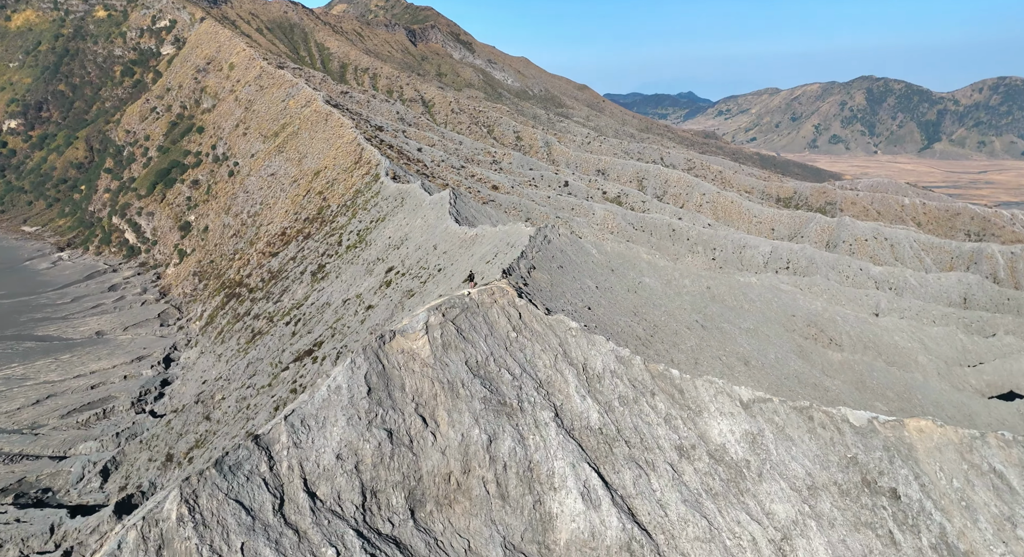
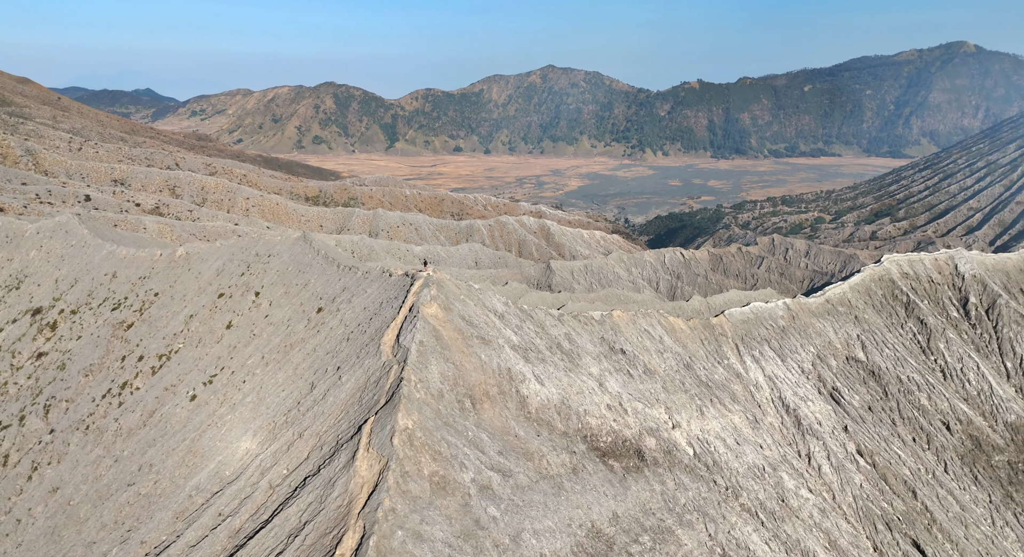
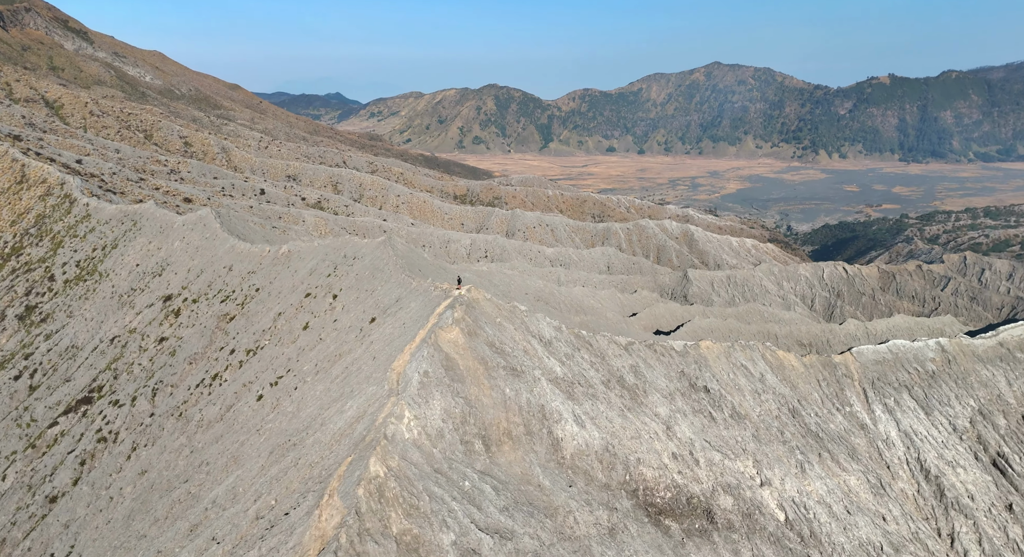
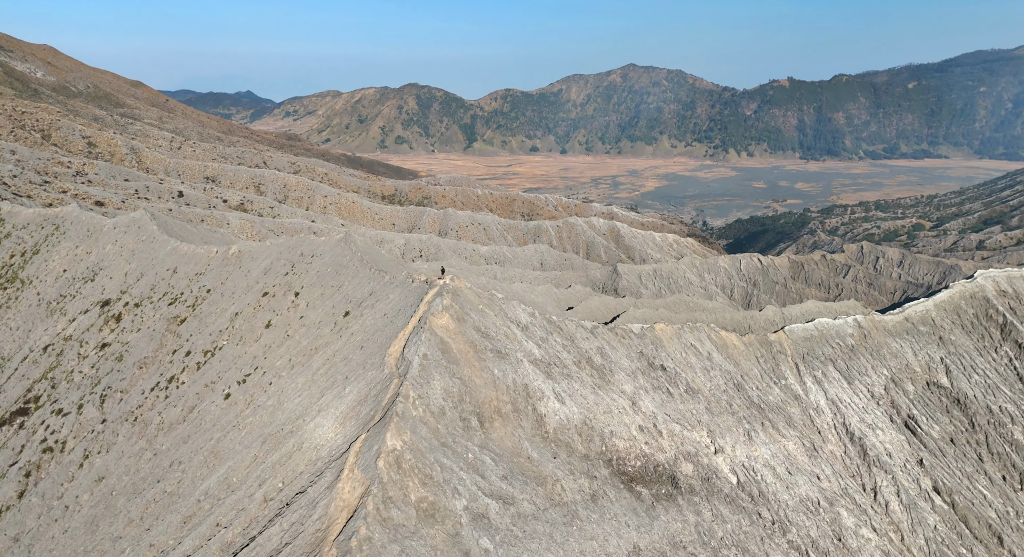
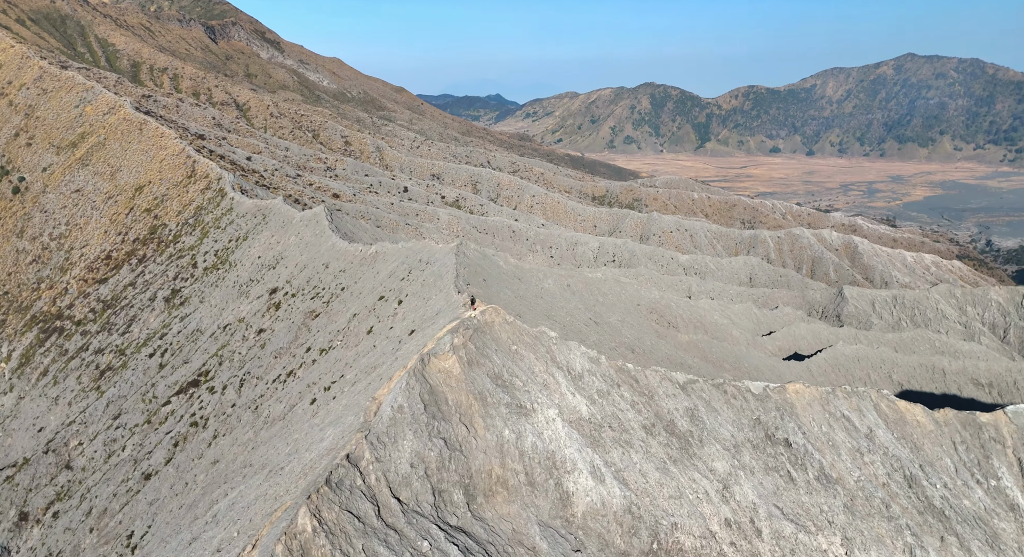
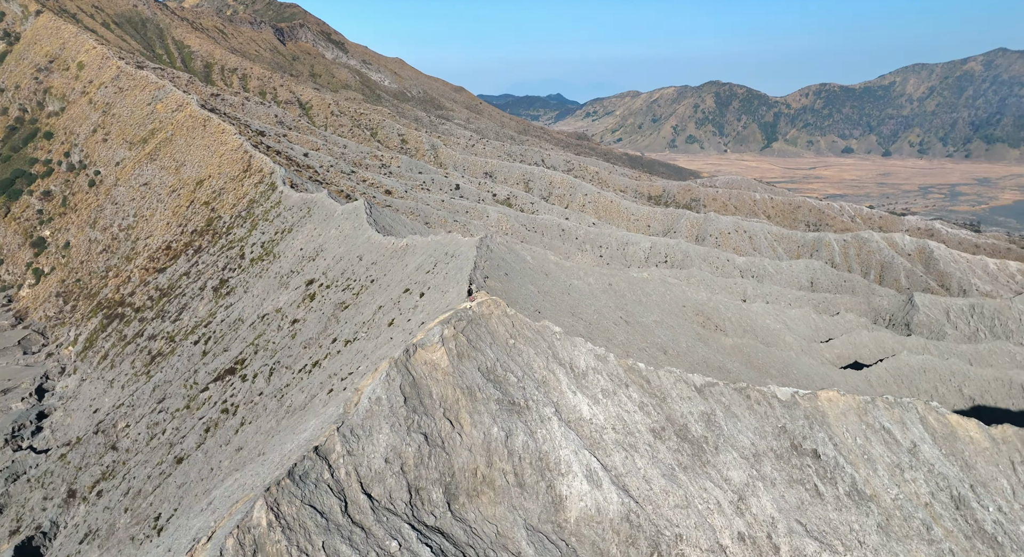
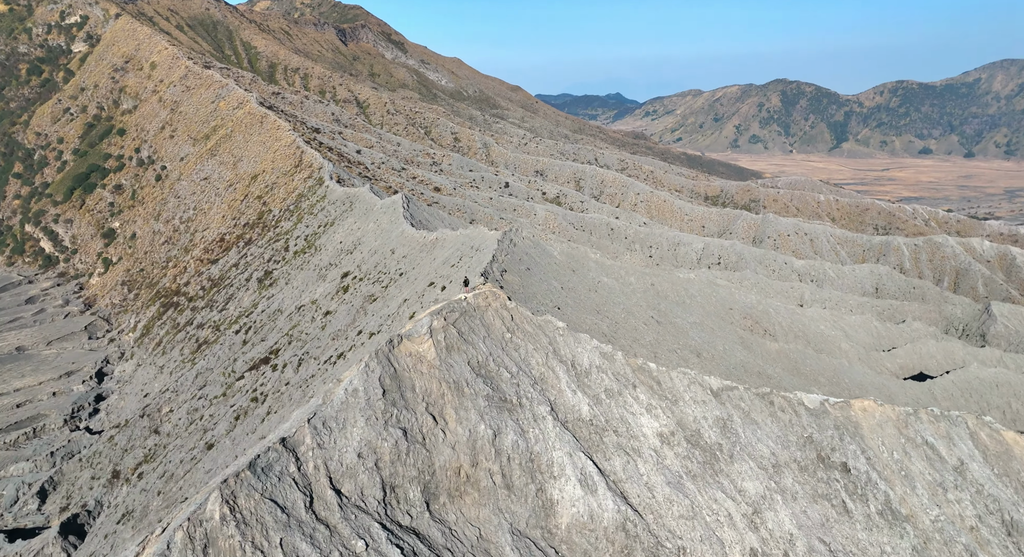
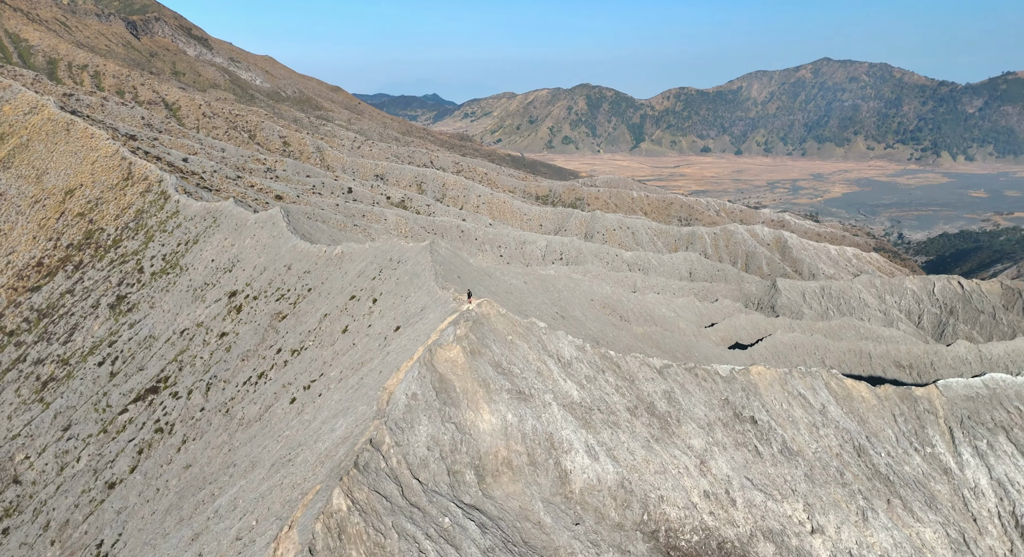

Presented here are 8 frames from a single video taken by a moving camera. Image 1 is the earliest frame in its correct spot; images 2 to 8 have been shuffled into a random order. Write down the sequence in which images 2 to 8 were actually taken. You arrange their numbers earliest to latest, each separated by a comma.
7, 6, 5, 8, 3, 4, 2
